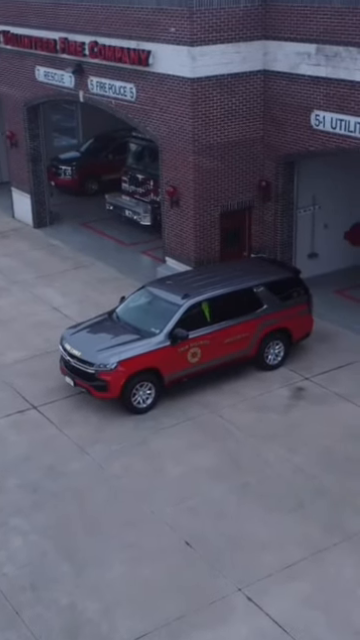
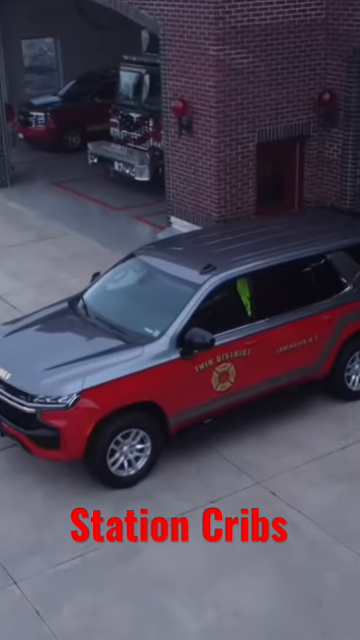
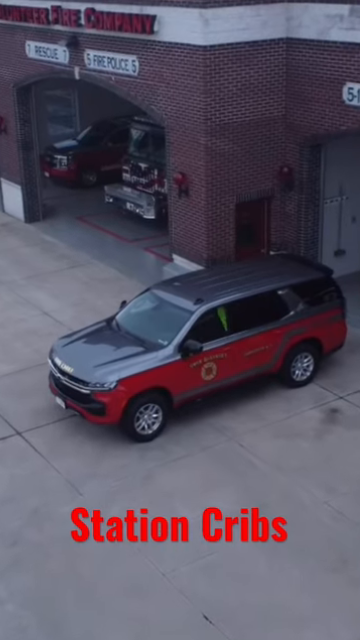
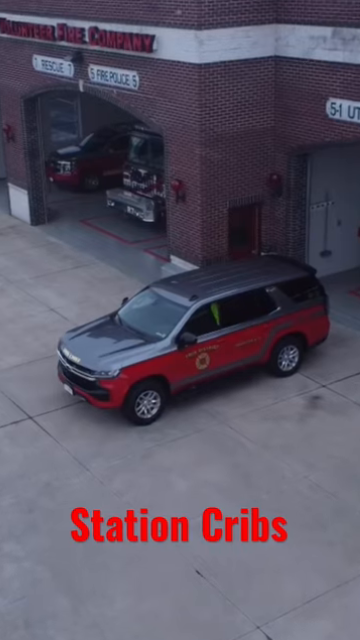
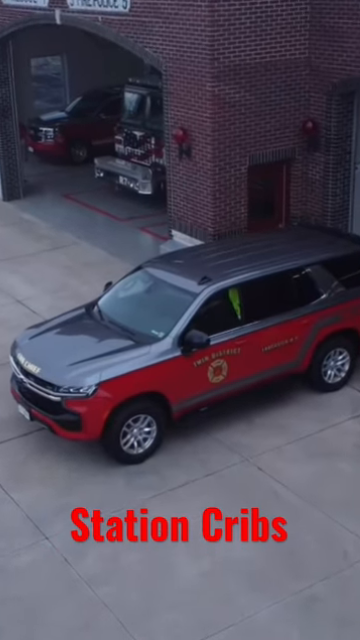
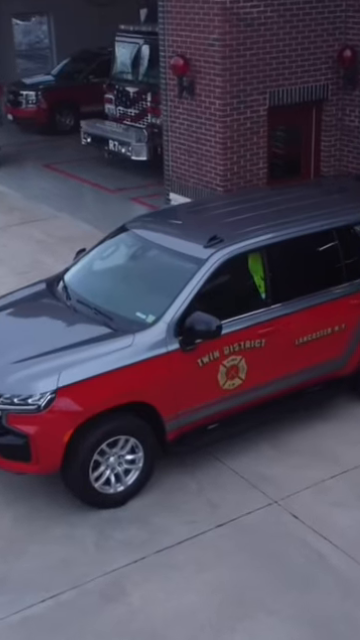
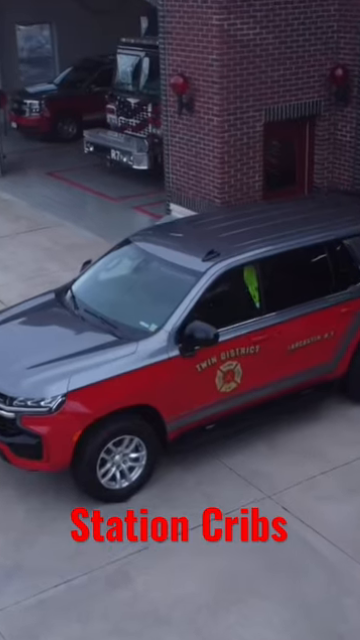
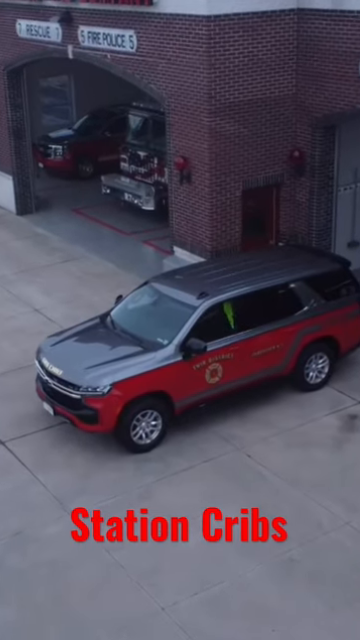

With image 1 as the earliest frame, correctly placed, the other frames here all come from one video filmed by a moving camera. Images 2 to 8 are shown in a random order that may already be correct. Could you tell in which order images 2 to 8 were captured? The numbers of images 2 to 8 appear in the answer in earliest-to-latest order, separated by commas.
4, 3, 8, 5, 2, 7, 6
